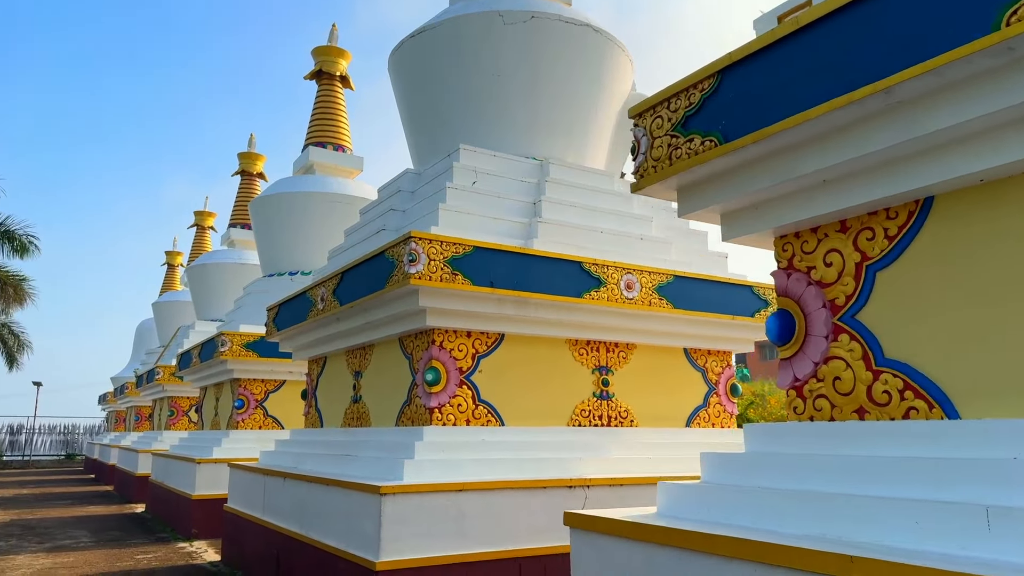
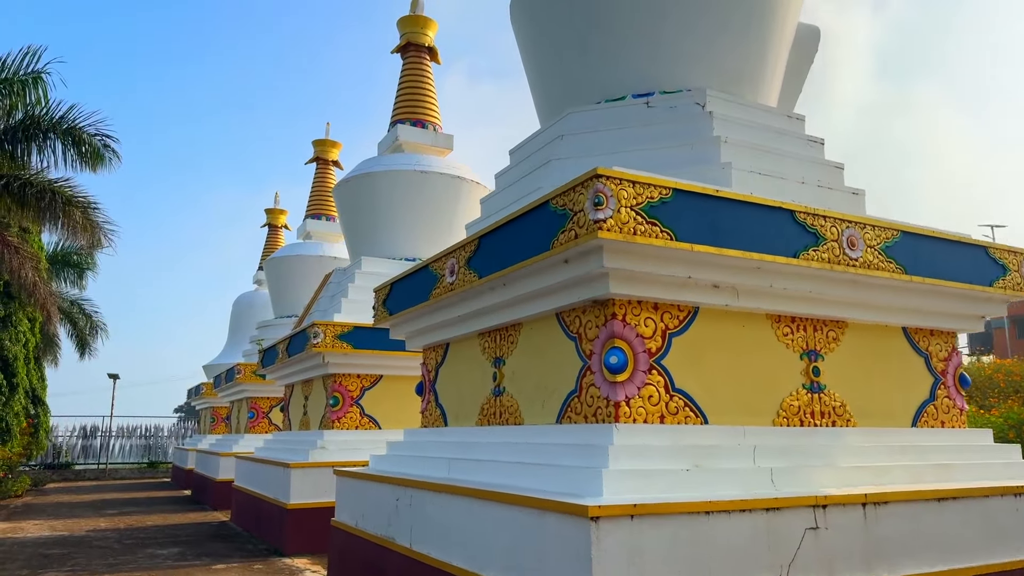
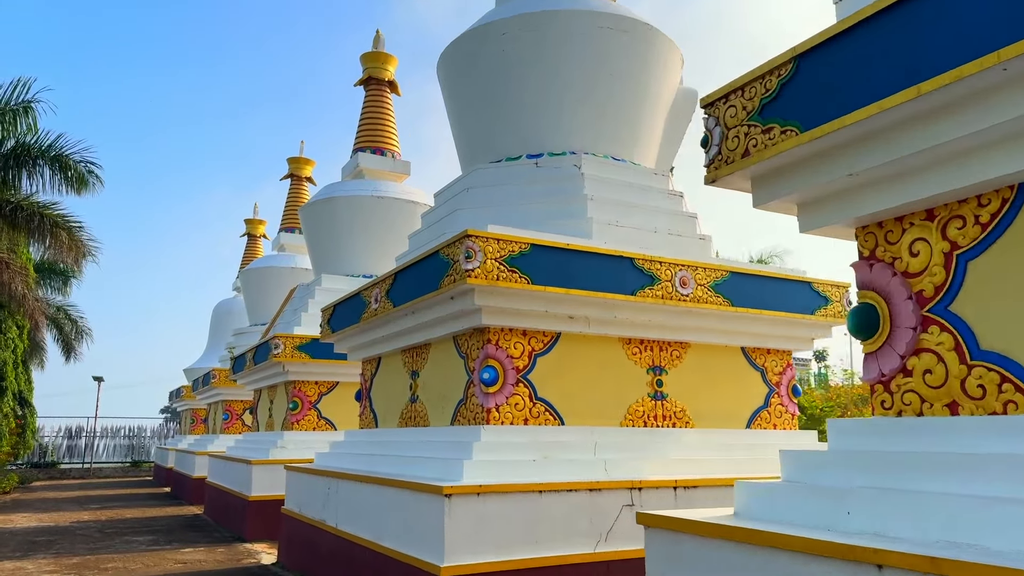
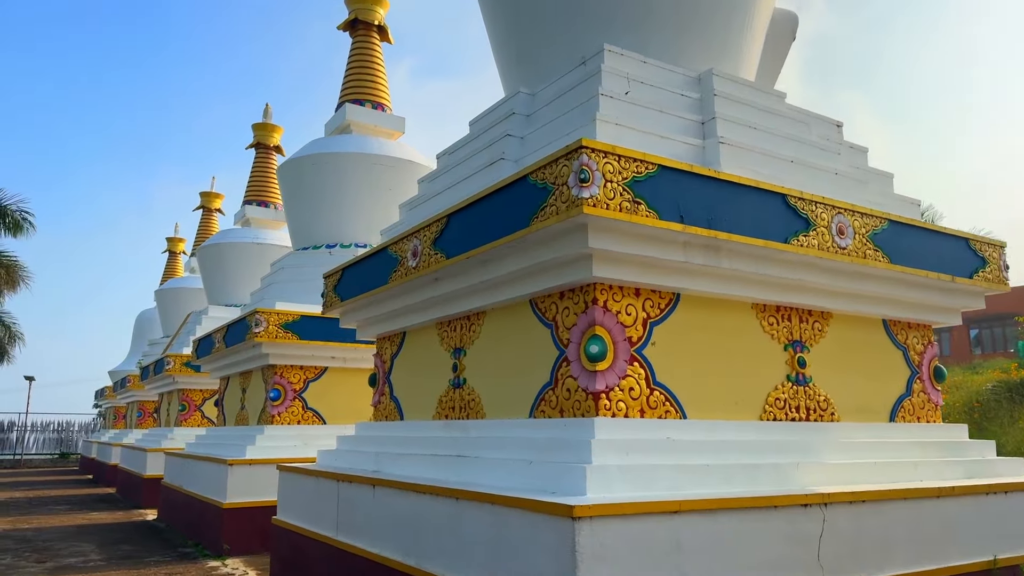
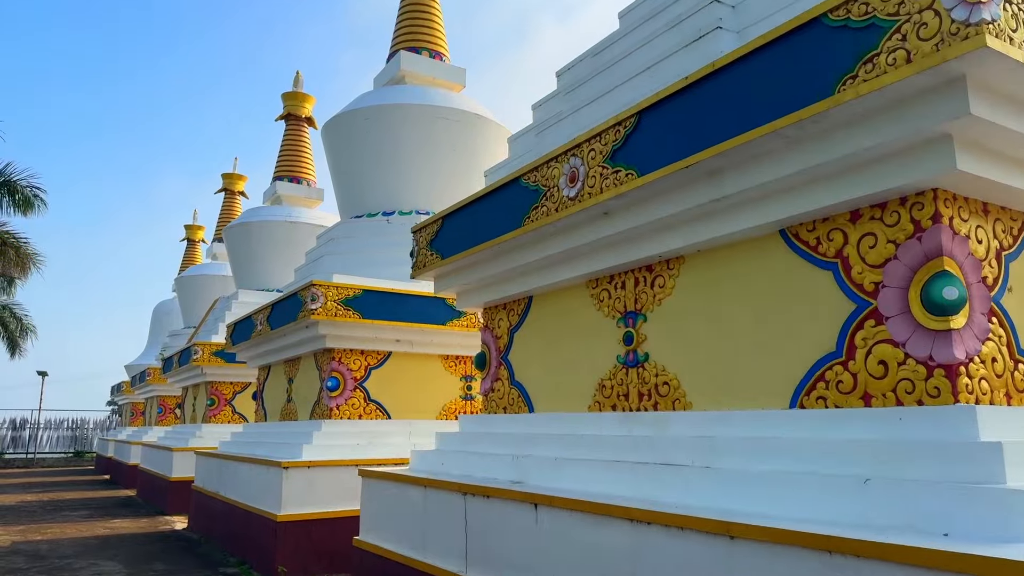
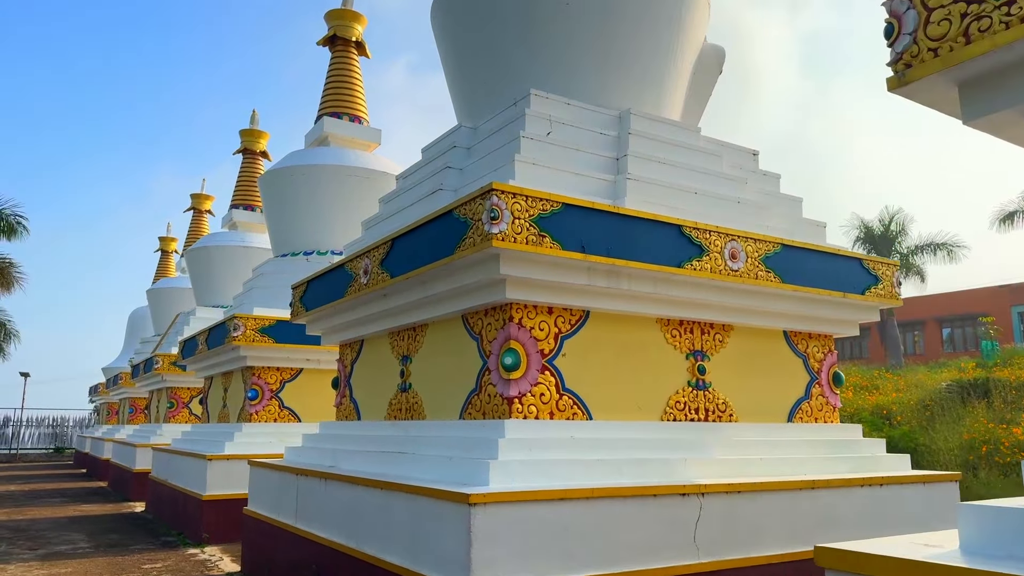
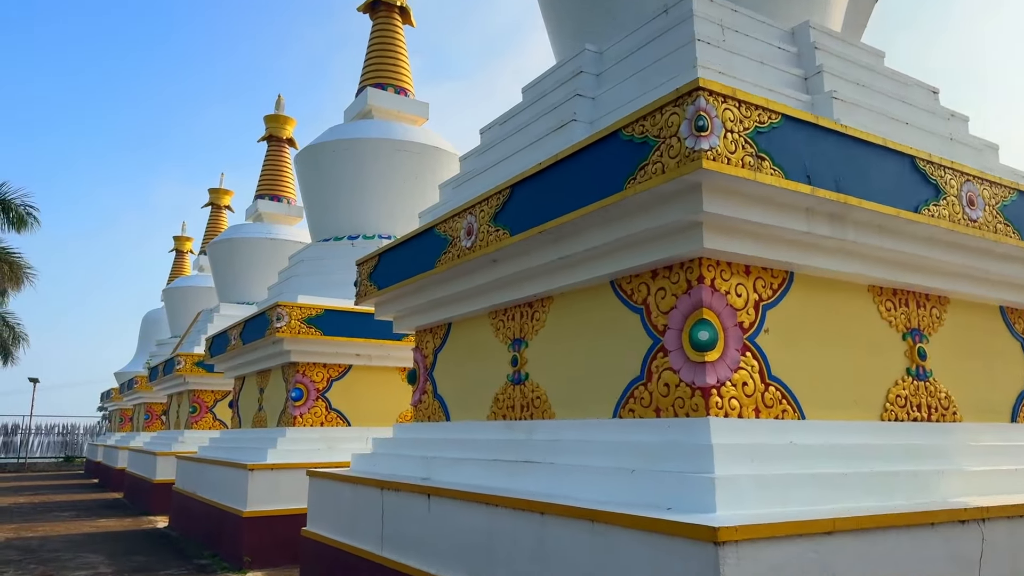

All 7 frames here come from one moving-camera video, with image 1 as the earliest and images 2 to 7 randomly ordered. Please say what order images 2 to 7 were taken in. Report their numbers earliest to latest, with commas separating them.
6, 4, 7, 5, 3, 2
